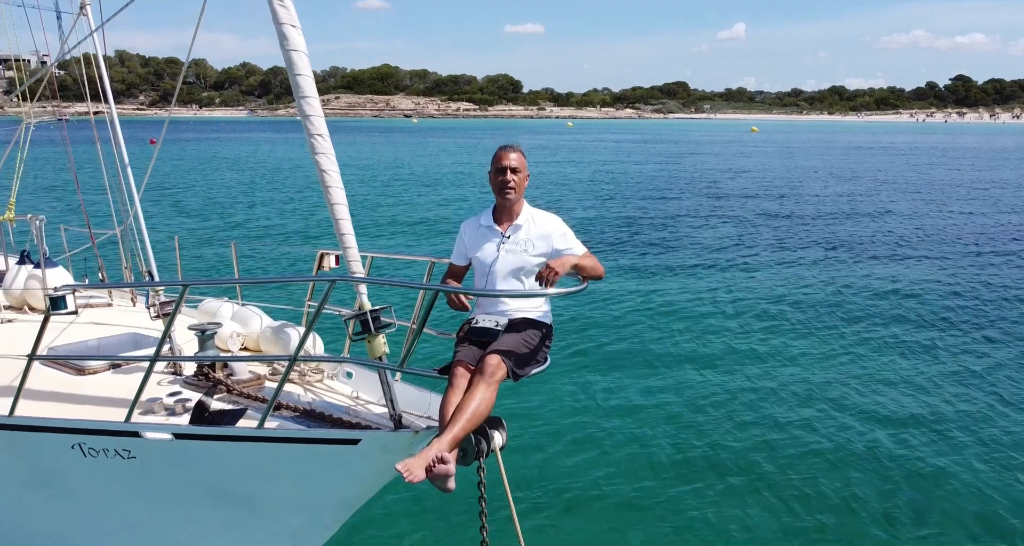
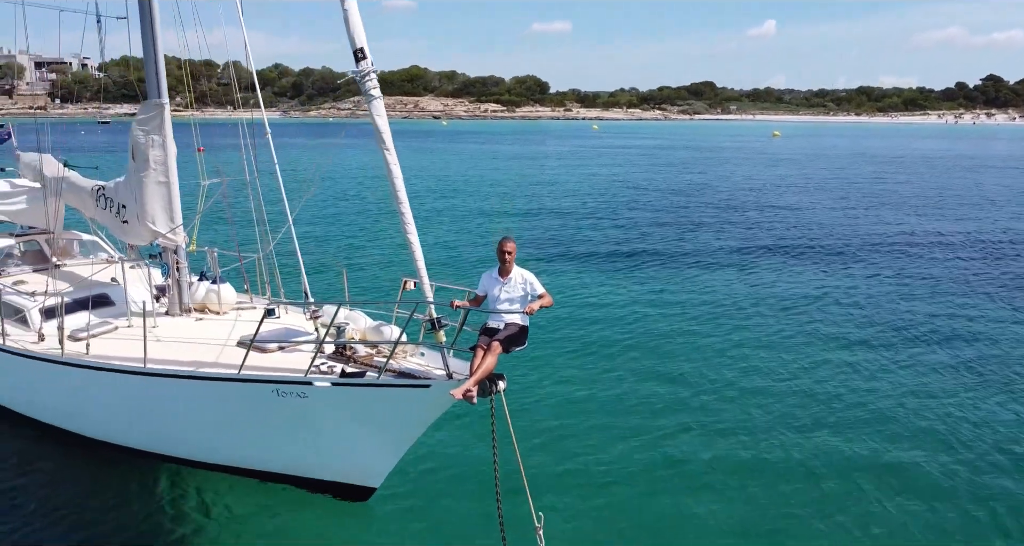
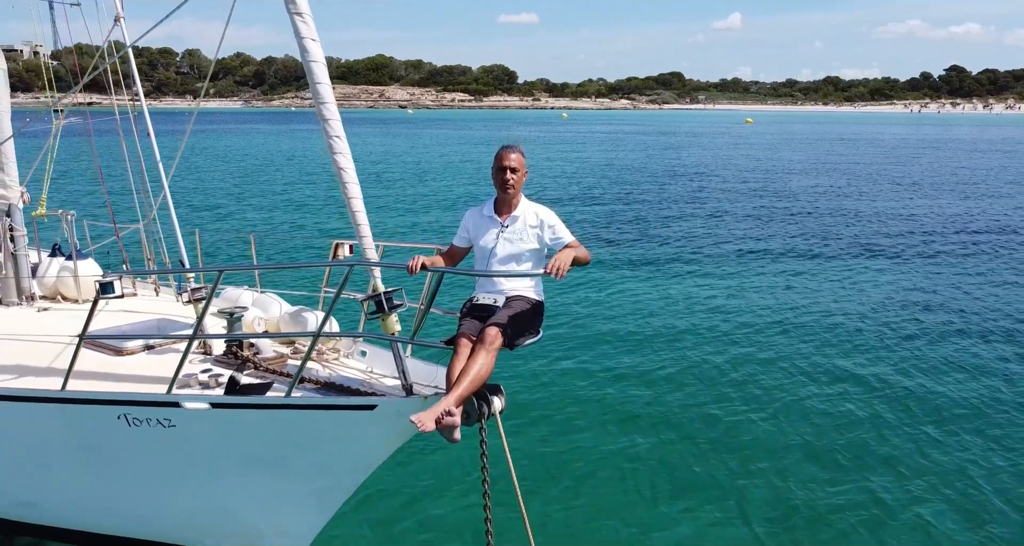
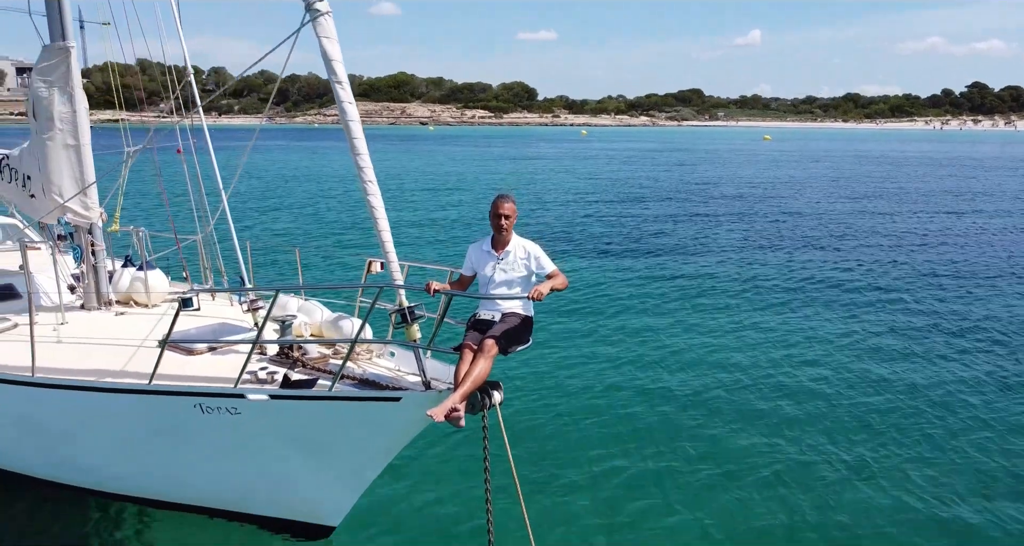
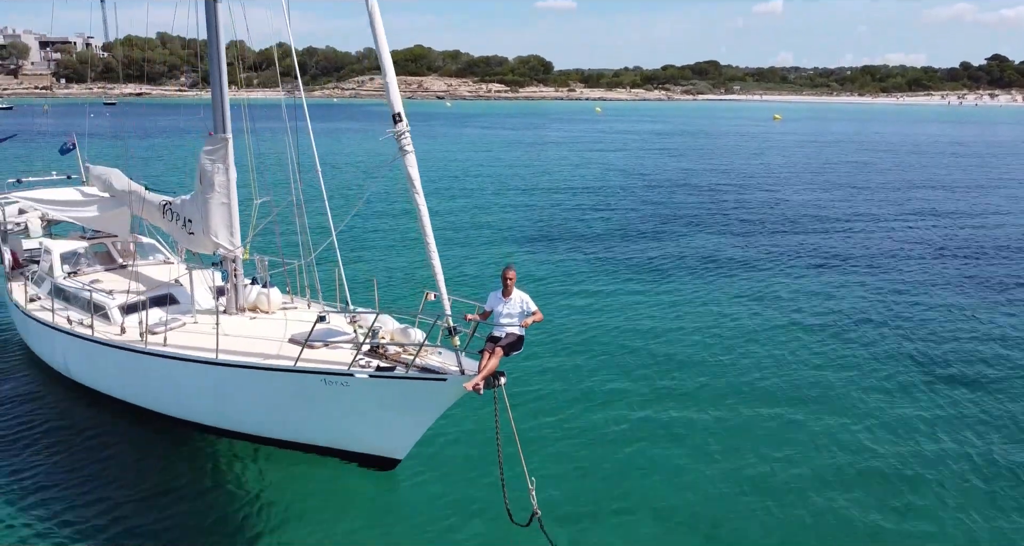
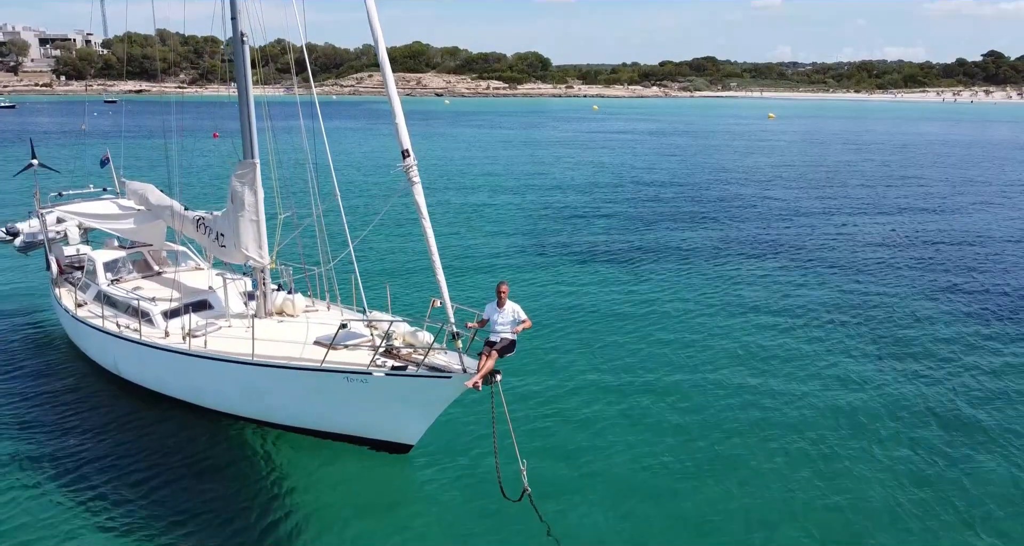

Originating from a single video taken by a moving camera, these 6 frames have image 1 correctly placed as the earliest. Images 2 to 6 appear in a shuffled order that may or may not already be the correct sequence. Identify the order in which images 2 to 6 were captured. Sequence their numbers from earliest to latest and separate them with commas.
3, 4, 2, 5, 6
